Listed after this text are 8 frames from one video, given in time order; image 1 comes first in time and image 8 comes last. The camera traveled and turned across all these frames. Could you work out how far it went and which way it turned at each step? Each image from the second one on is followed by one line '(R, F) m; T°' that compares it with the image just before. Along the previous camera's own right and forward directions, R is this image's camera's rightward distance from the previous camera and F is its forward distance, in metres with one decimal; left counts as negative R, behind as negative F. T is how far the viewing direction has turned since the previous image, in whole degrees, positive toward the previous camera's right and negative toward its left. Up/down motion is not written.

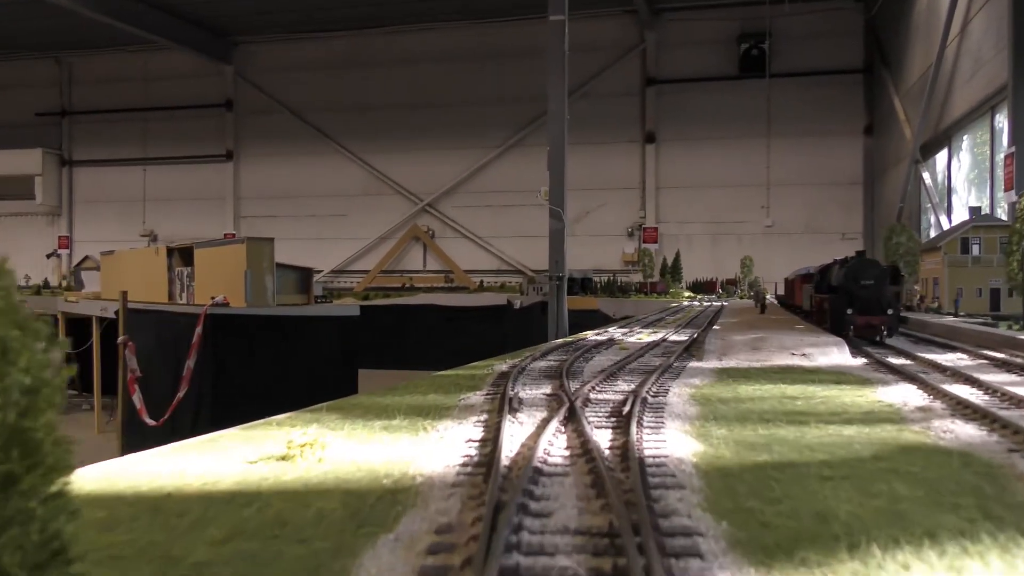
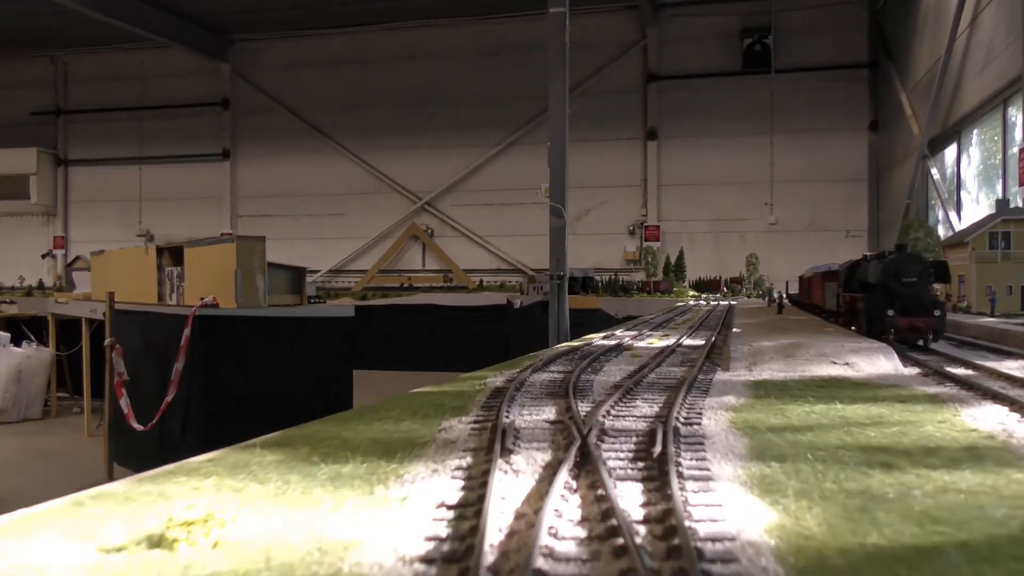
(0.0, +0.6) m; 0°
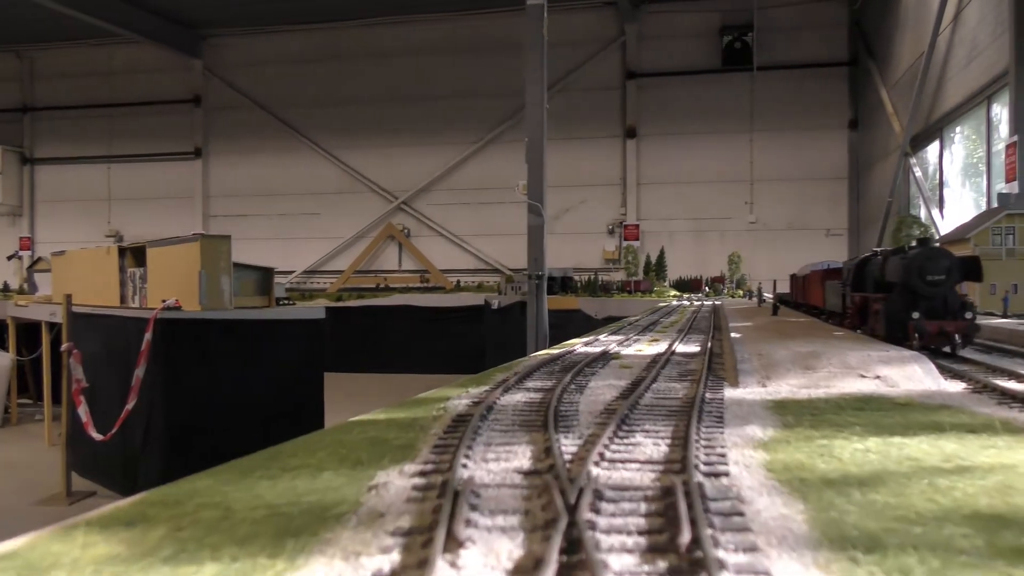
(0.0, +0.6) m; +1°
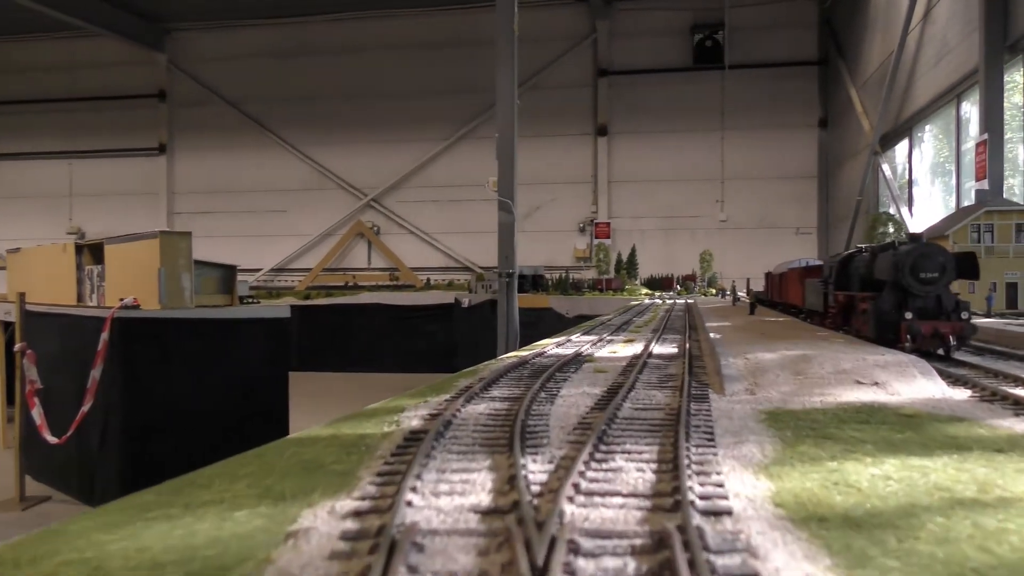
(0.0, +0.3) m; +2°
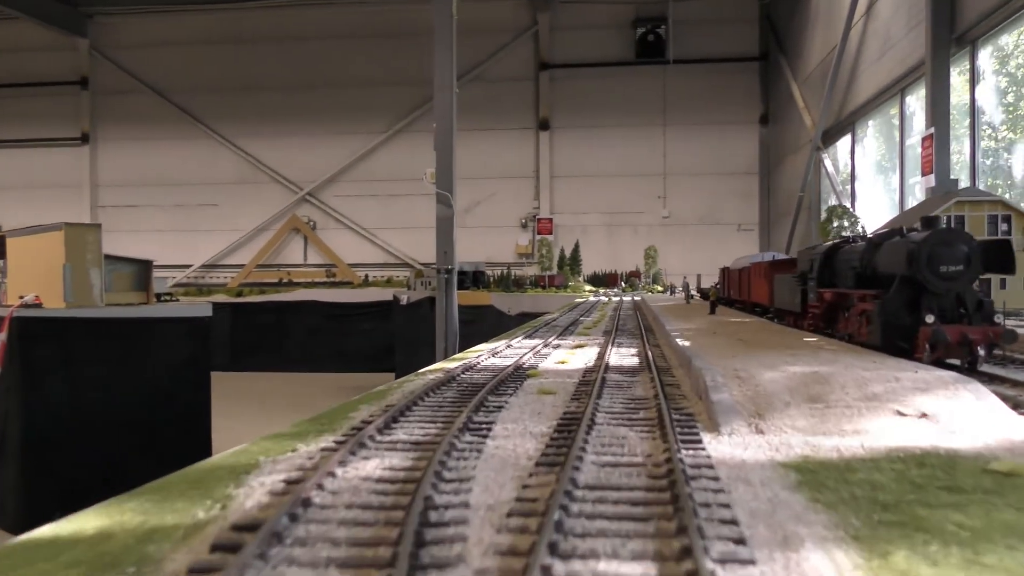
(+0.1, +0.9) m; +4°
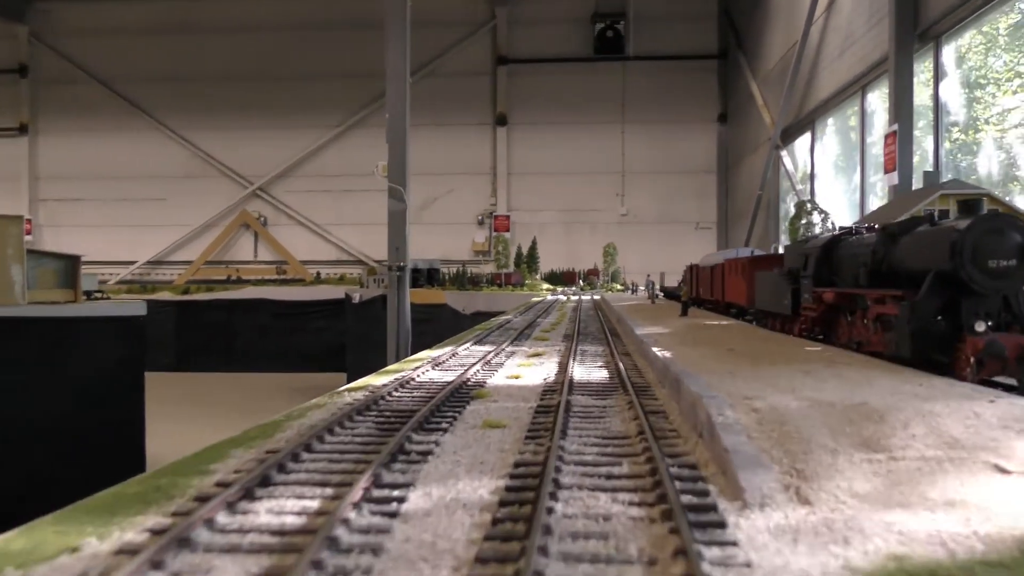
(+0.1, +0.7) m; +3°
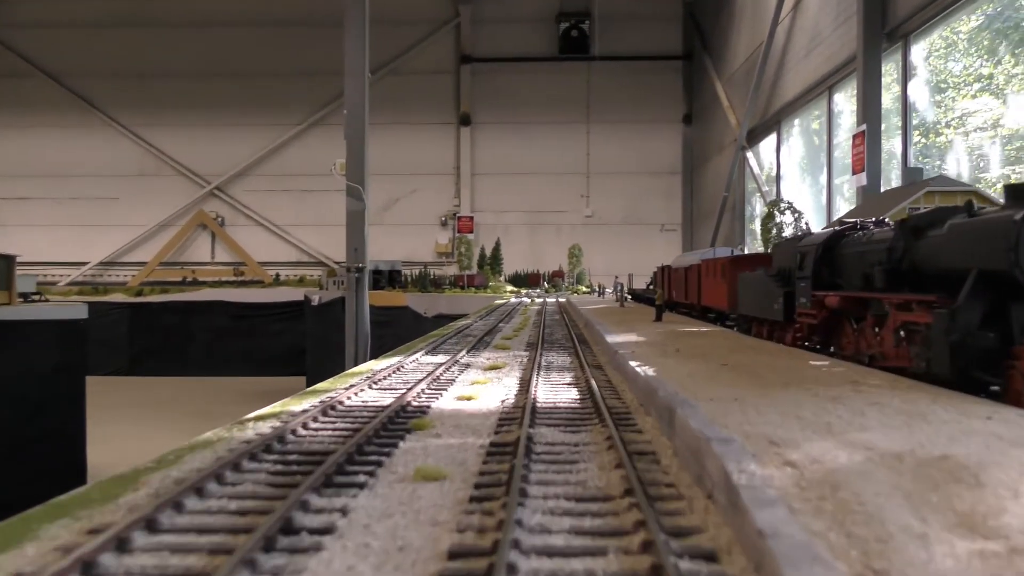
(0.0, +0.6) m; +2°
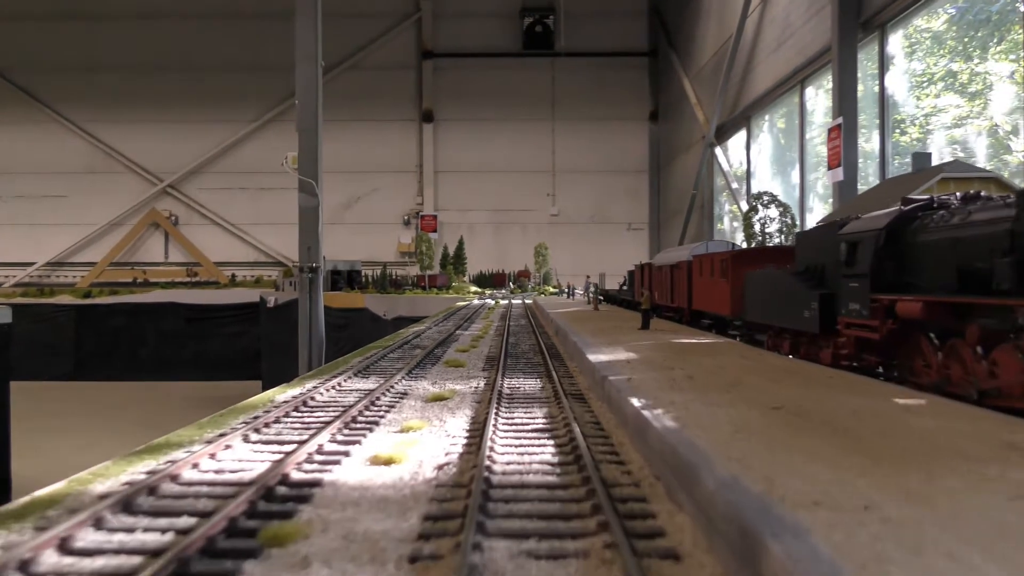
(0.0, +1.0) m; +2°
